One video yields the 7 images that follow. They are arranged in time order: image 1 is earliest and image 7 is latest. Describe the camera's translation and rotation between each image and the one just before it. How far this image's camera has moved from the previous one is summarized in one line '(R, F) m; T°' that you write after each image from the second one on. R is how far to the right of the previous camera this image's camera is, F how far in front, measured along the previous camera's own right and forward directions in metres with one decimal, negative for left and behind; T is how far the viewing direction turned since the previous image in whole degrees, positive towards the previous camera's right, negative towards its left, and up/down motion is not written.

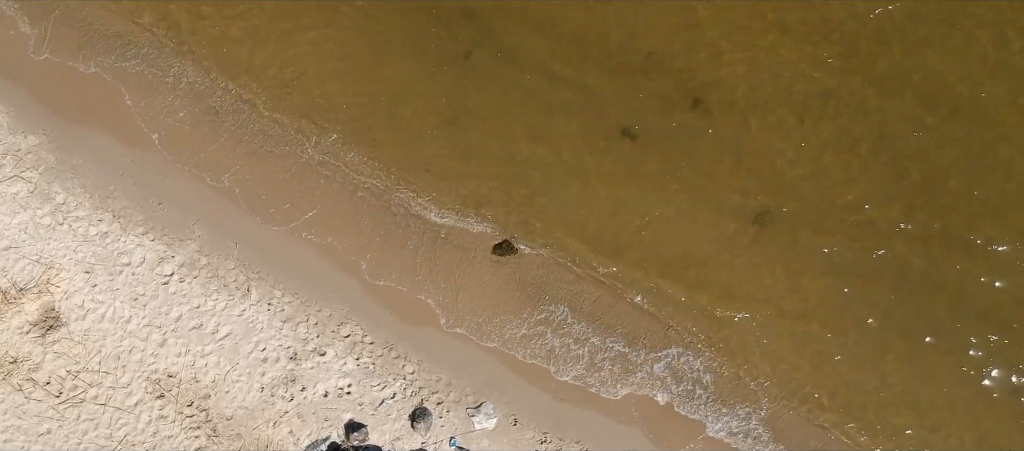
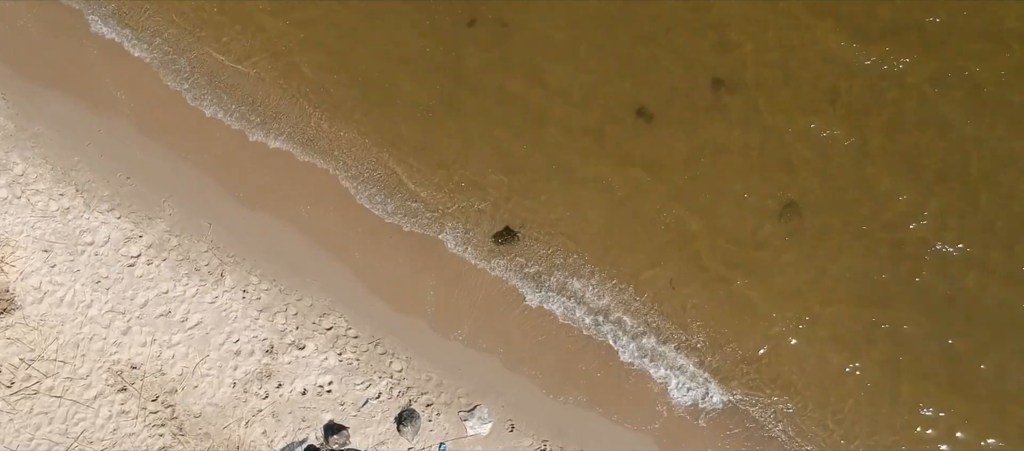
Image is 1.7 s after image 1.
(0.0, +0.5) m; 0°
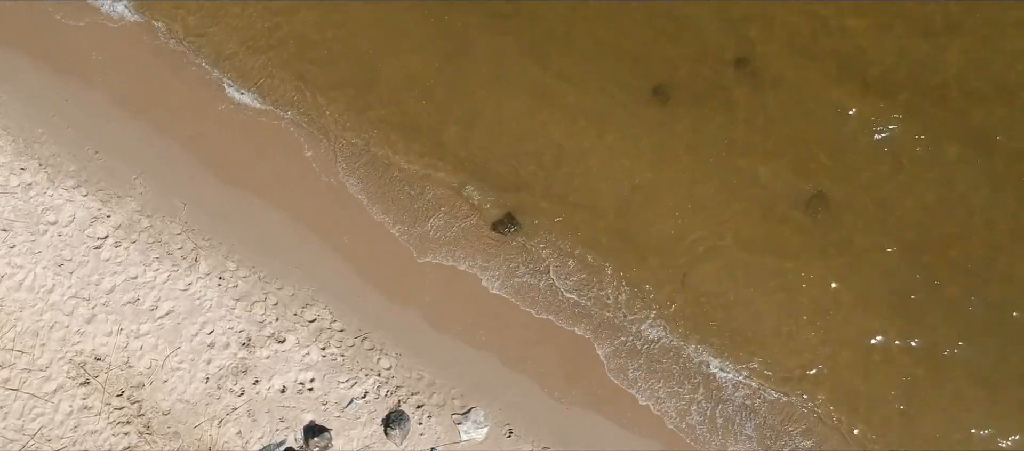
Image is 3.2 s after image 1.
(0.0, +0.5) m; 0°
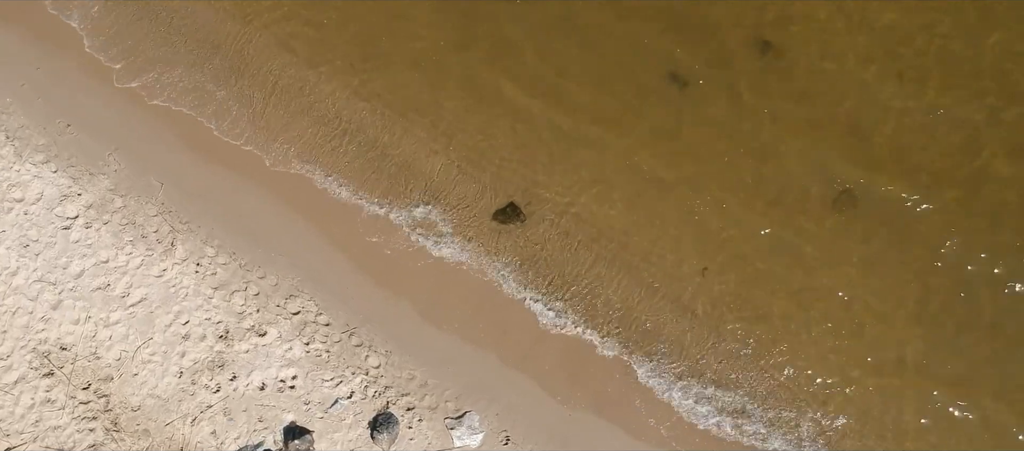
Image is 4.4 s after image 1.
(0.0, +0.4) m; 0°
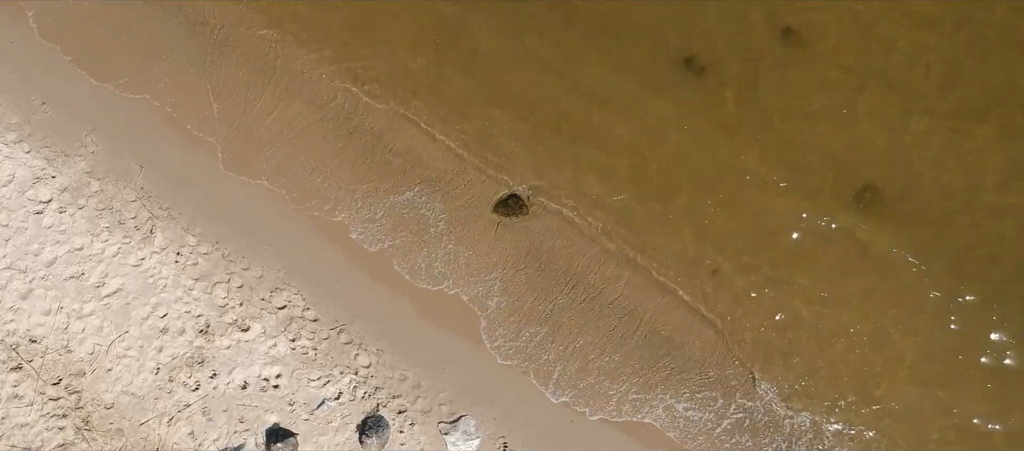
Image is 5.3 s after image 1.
(0.0, +0.3) m; 0°
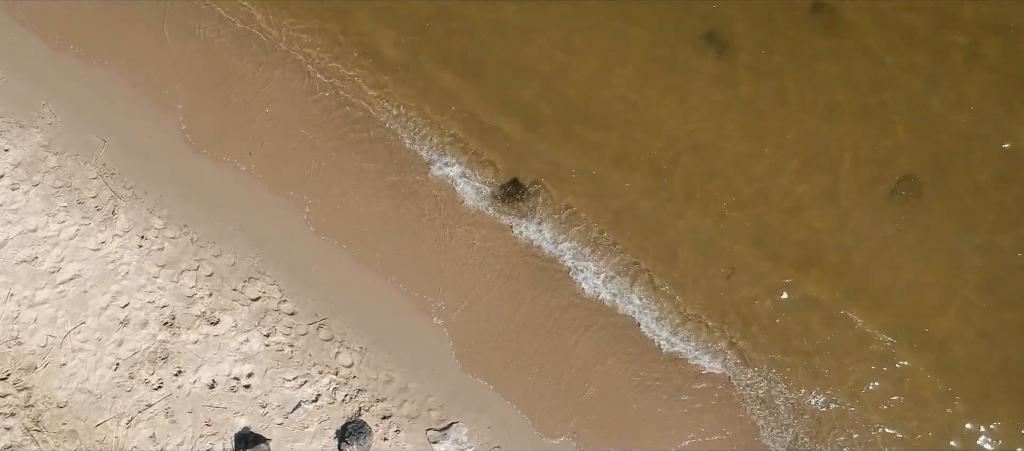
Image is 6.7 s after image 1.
(0.0, +0.4) m; 0°
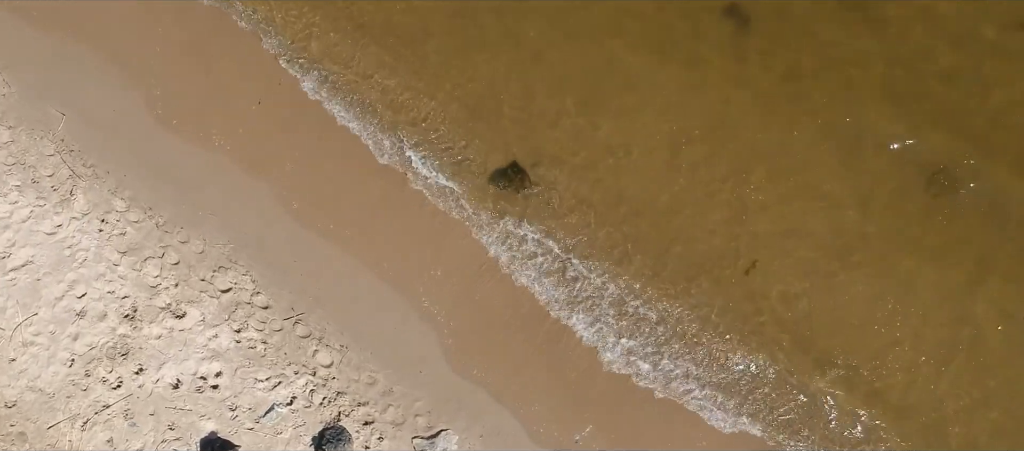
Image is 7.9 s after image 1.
(0.0, +0.3) m; 0°
